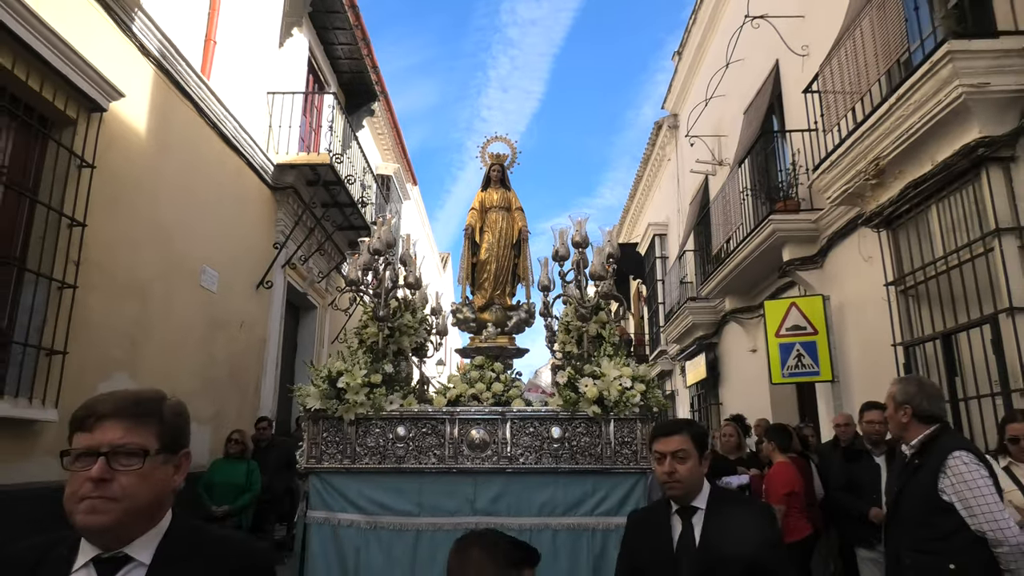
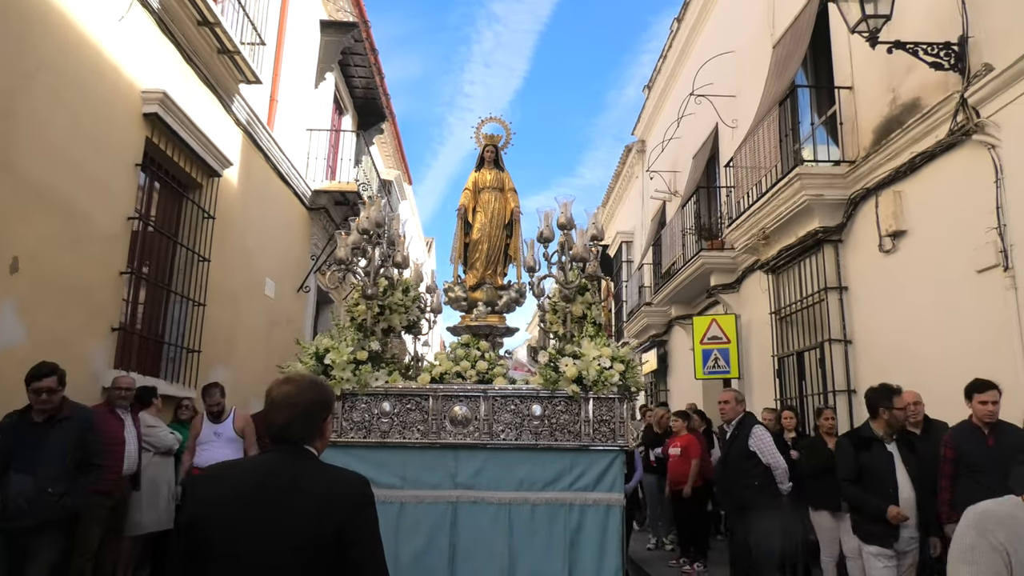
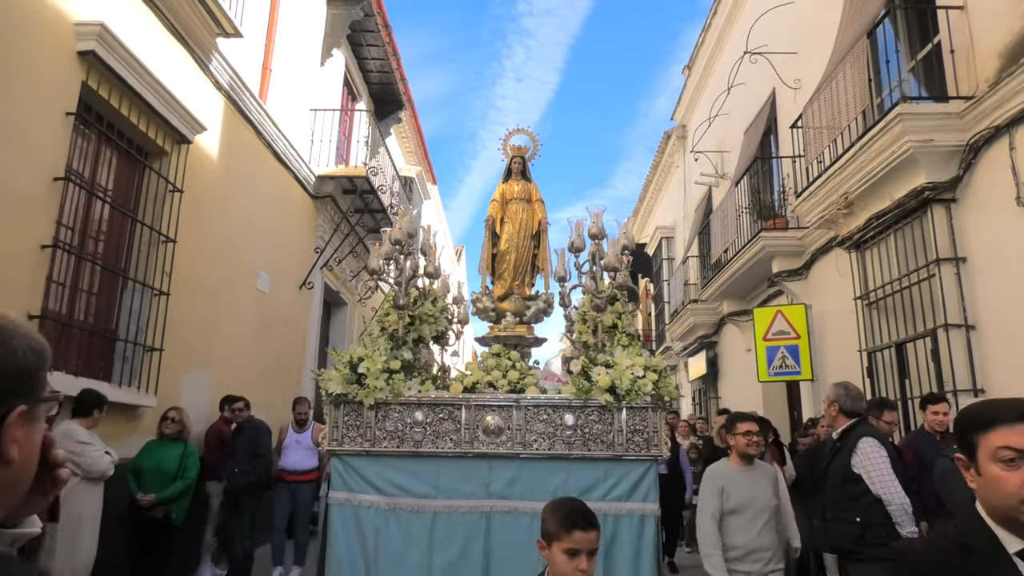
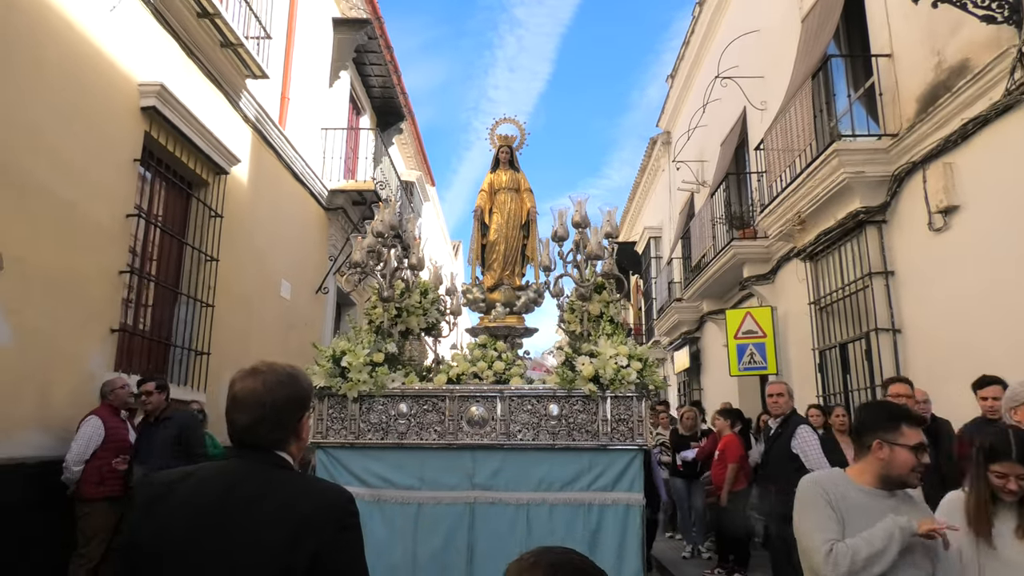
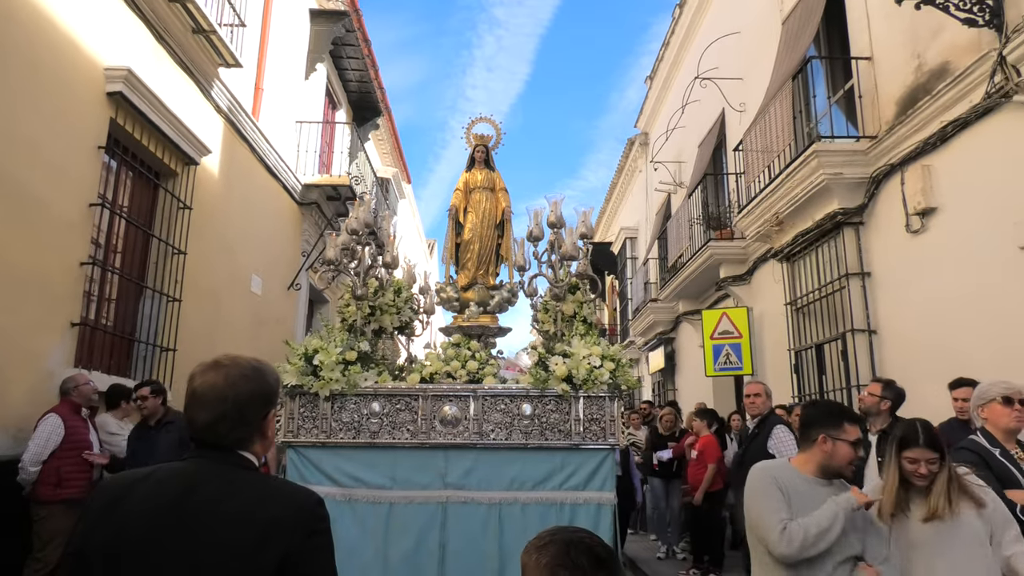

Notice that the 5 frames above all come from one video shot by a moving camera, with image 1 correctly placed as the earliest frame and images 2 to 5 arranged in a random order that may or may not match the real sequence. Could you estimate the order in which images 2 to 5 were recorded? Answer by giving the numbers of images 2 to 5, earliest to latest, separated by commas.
3, 5, 4, 2
